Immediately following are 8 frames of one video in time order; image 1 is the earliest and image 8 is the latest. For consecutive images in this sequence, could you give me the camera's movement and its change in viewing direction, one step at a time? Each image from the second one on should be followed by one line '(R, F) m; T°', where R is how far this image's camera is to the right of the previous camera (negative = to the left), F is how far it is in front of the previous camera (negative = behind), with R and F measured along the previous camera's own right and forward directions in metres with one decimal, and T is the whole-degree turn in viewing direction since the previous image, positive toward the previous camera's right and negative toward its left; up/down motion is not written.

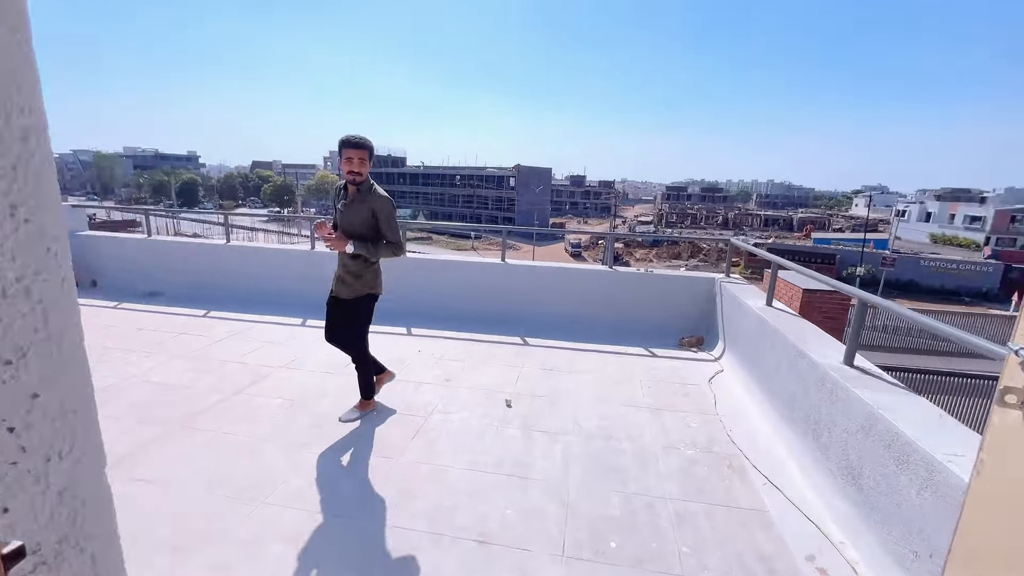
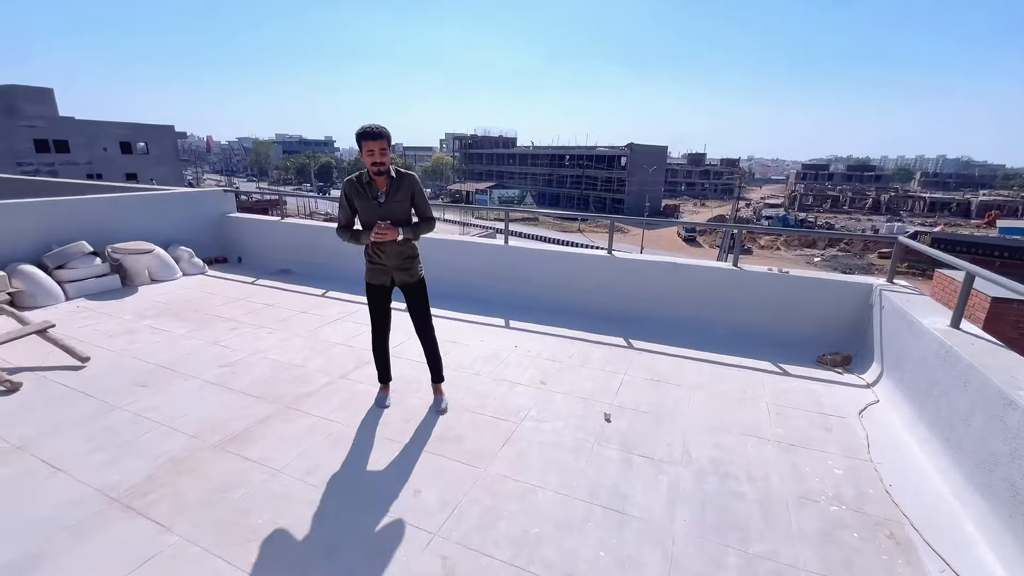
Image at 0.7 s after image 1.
(0.0, +0.2) m; -13°
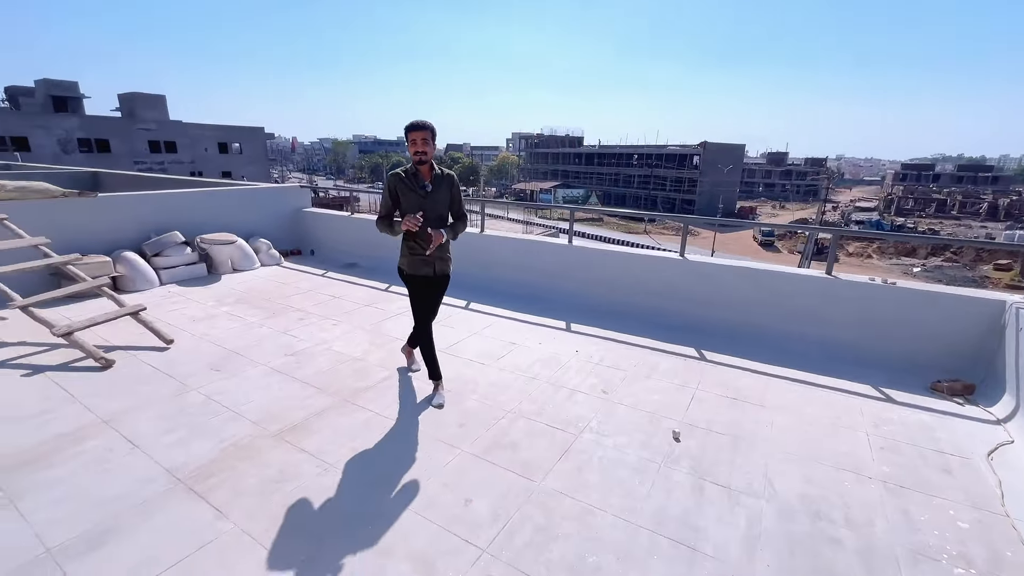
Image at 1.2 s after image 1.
(0.0, +0.1) m; -8°
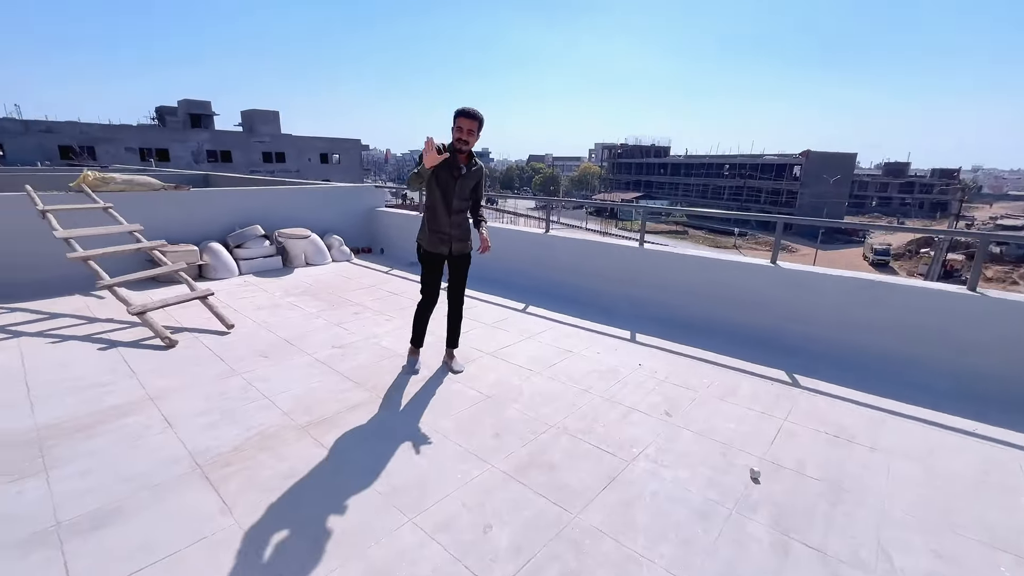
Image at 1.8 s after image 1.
(+0.1, +0.3) m; -10°
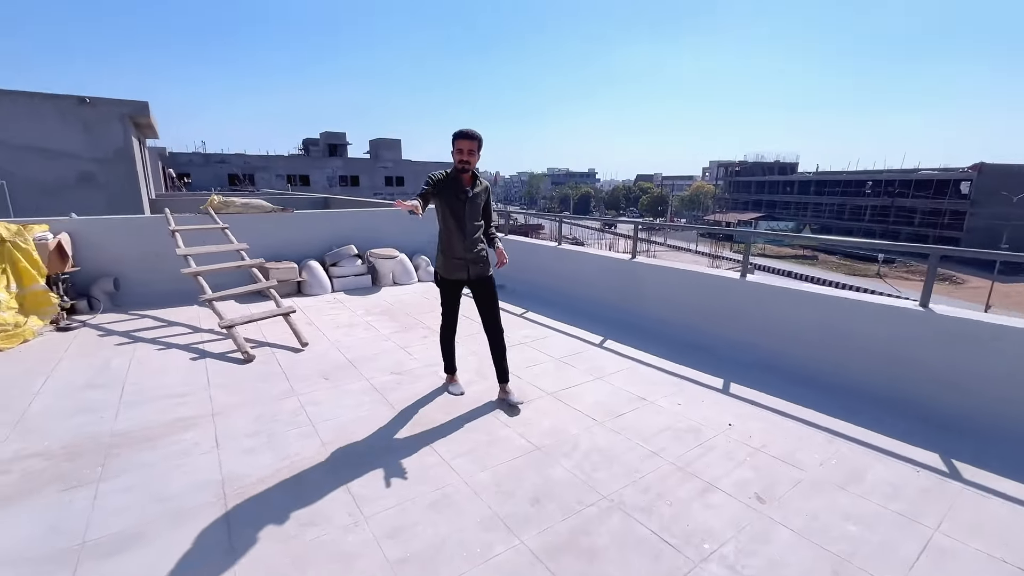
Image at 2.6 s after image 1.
(+0.2, +0.3) m; -13°
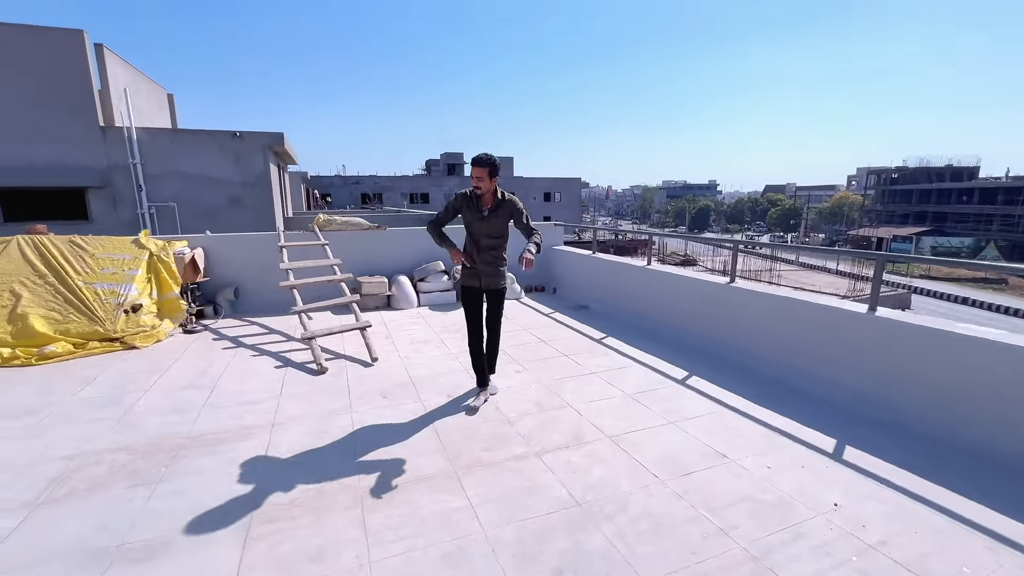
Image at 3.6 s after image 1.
(+0.3, +0.3) m; -14°
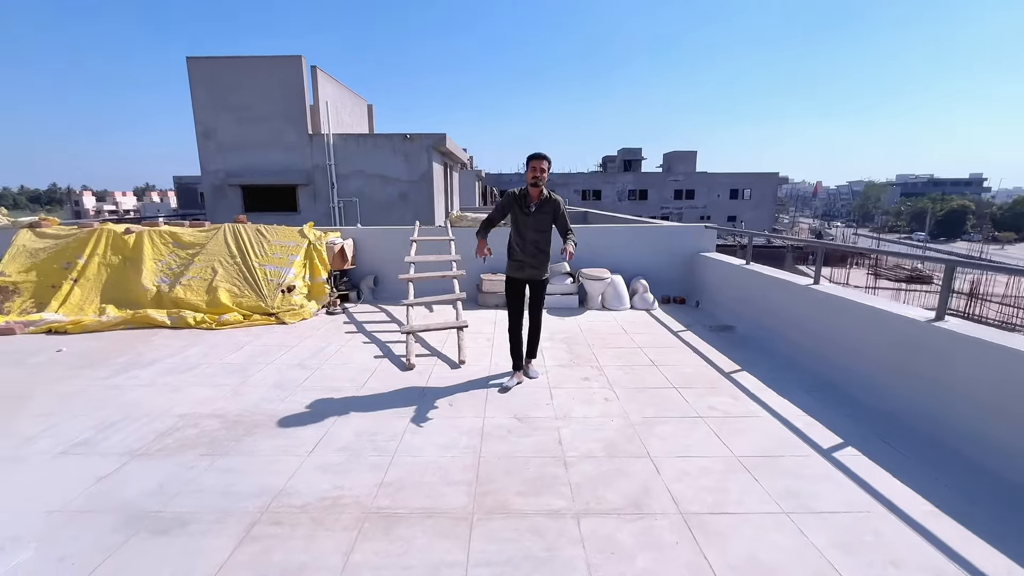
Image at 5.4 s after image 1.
(+0.5, +0.5) m; -21°
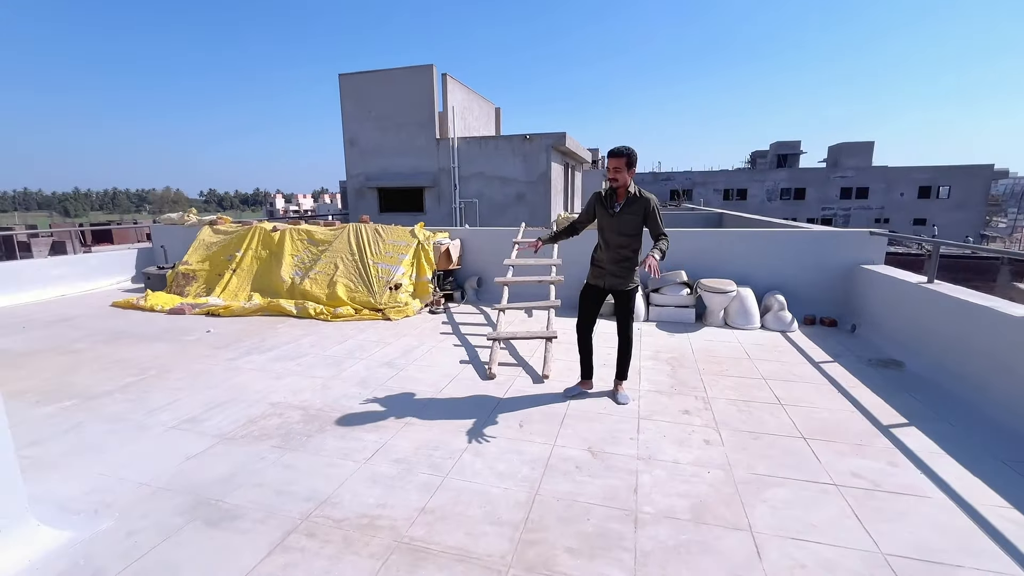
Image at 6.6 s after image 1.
(+0.2, +0.3) m; -16°
